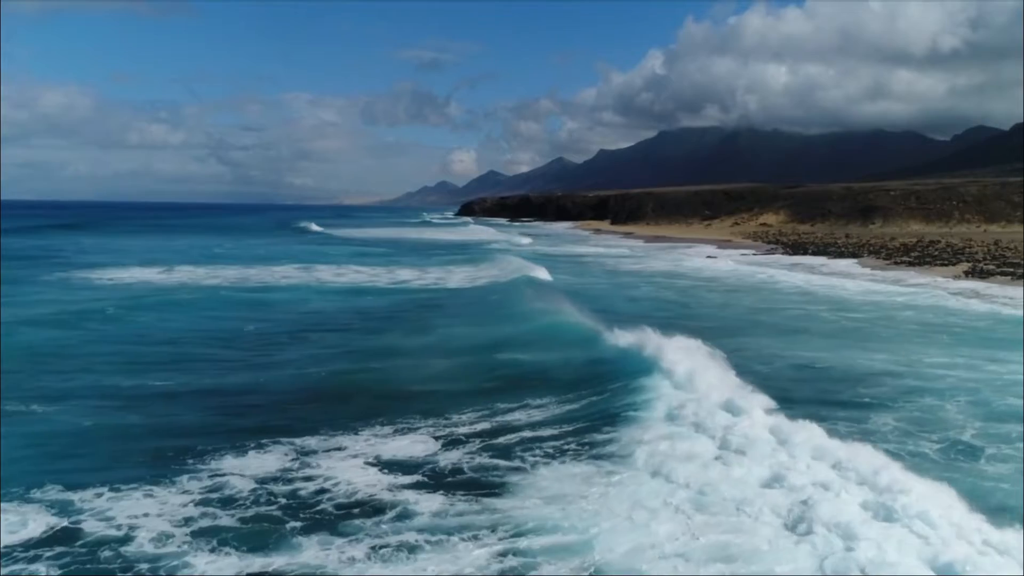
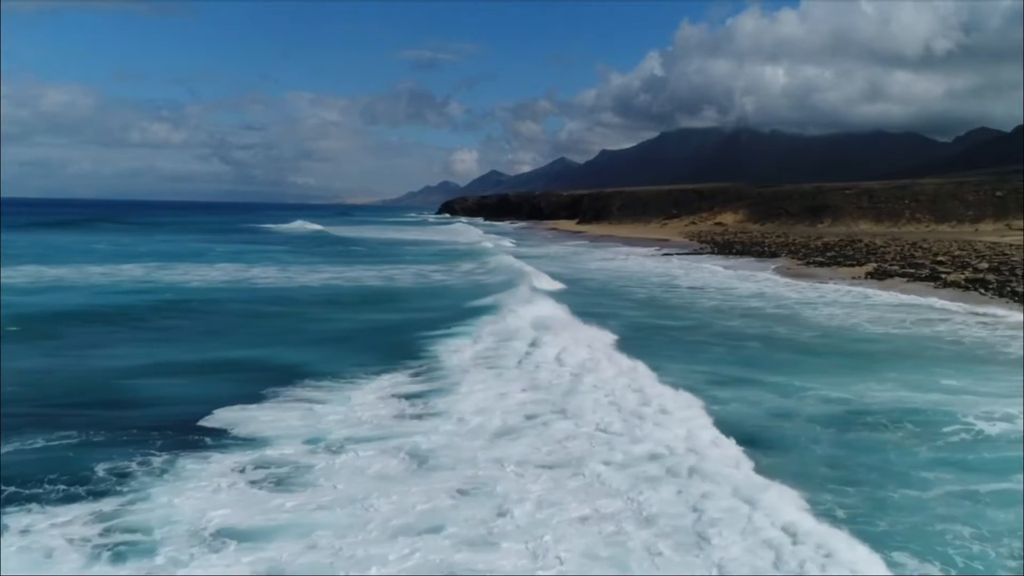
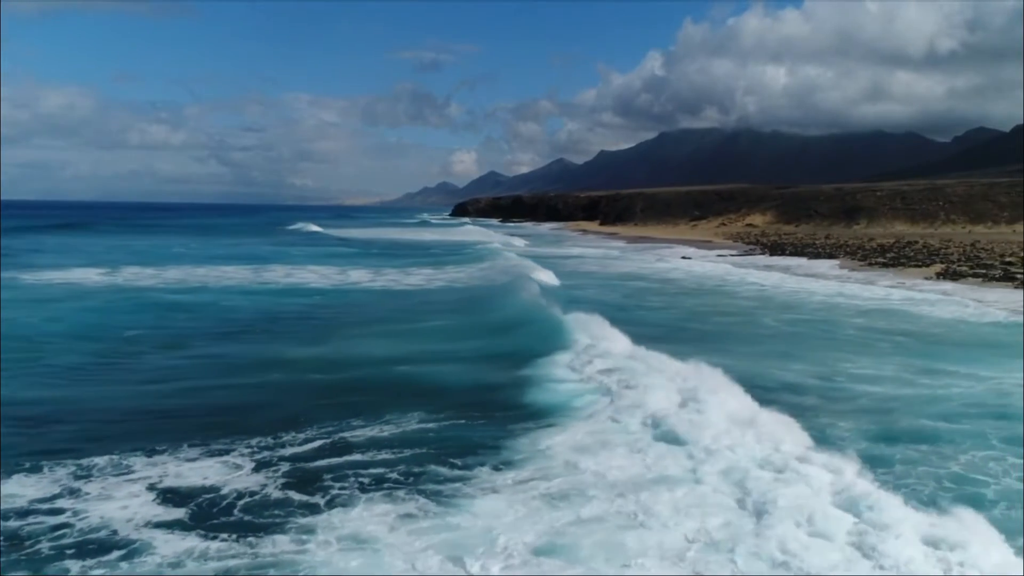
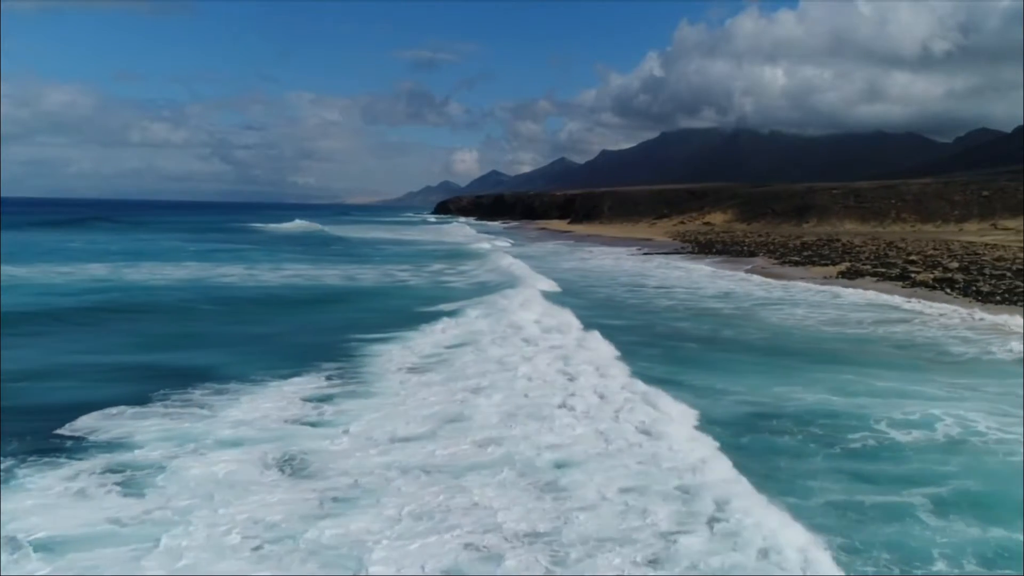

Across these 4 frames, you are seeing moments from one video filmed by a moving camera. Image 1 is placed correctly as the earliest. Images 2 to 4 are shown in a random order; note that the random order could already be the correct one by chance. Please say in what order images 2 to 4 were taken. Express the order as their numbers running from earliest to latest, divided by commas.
3, 2, 4
